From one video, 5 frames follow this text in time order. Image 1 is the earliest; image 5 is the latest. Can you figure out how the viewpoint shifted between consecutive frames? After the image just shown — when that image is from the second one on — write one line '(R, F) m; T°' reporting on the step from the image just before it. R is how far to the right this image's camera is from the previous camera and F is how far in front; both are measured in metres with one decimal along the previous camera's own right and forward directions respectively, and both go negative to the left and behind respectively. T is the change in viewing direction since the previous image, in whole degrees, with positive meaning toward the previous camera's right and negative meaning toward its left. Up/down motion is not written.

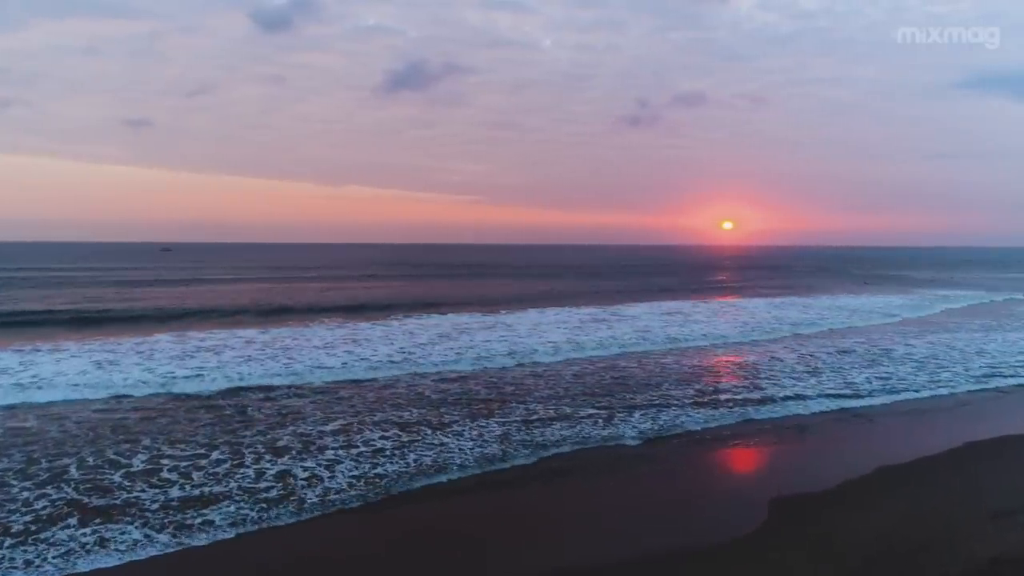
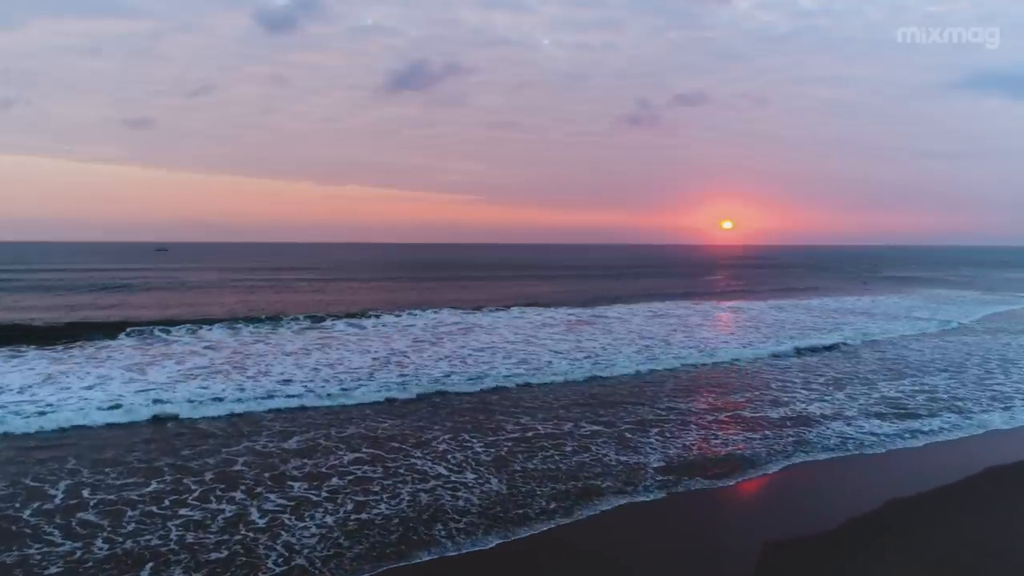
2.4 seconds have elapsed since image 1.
(0.0, +0.3) m; 0°
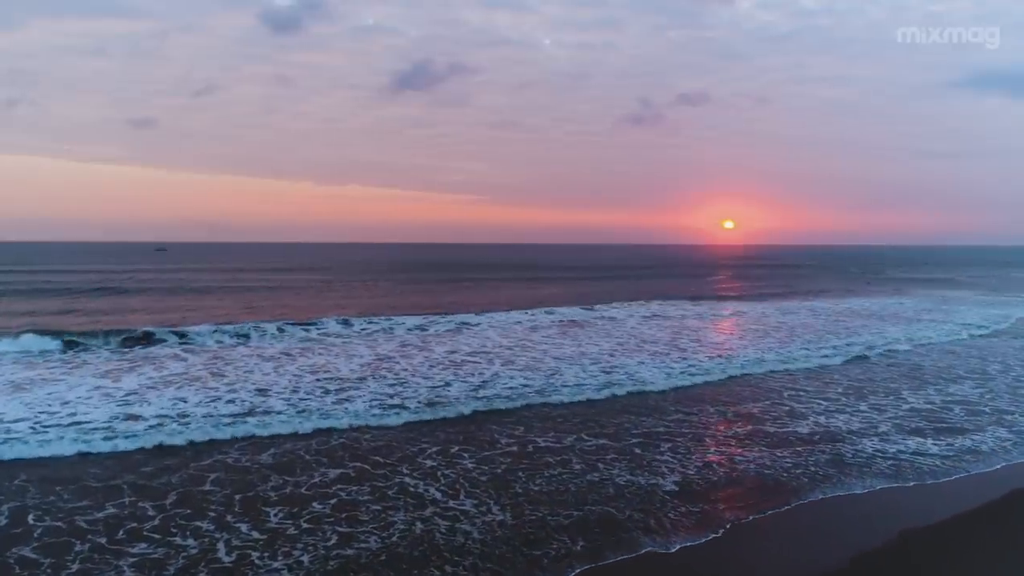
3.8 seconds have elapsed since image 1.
(-0.1, +0.4) m; 0°
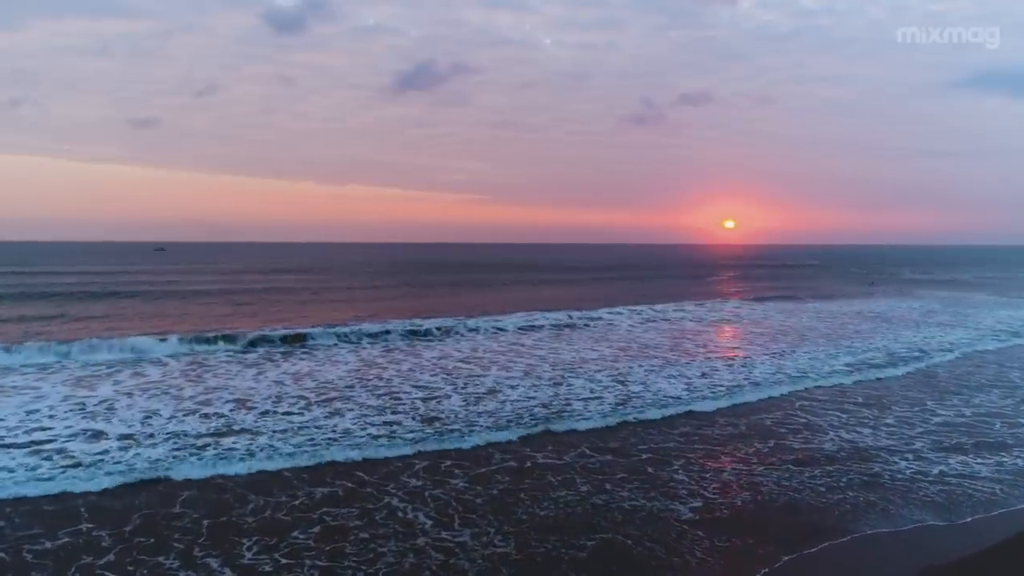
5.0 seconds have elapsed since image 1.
(0.0, +0.5) m; 0°
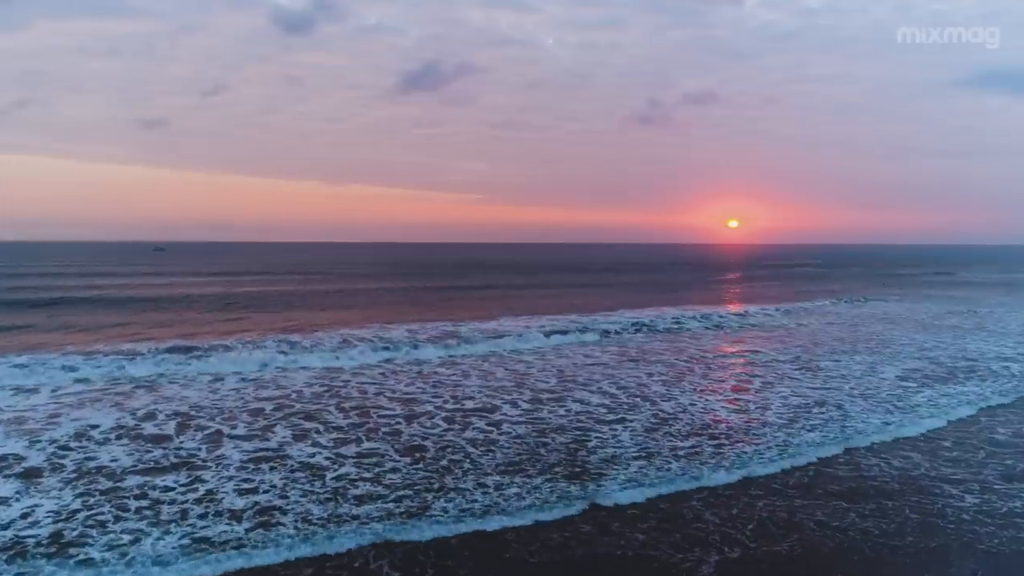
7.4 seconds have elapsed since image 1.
(0.0, +0.9) m; 0°
